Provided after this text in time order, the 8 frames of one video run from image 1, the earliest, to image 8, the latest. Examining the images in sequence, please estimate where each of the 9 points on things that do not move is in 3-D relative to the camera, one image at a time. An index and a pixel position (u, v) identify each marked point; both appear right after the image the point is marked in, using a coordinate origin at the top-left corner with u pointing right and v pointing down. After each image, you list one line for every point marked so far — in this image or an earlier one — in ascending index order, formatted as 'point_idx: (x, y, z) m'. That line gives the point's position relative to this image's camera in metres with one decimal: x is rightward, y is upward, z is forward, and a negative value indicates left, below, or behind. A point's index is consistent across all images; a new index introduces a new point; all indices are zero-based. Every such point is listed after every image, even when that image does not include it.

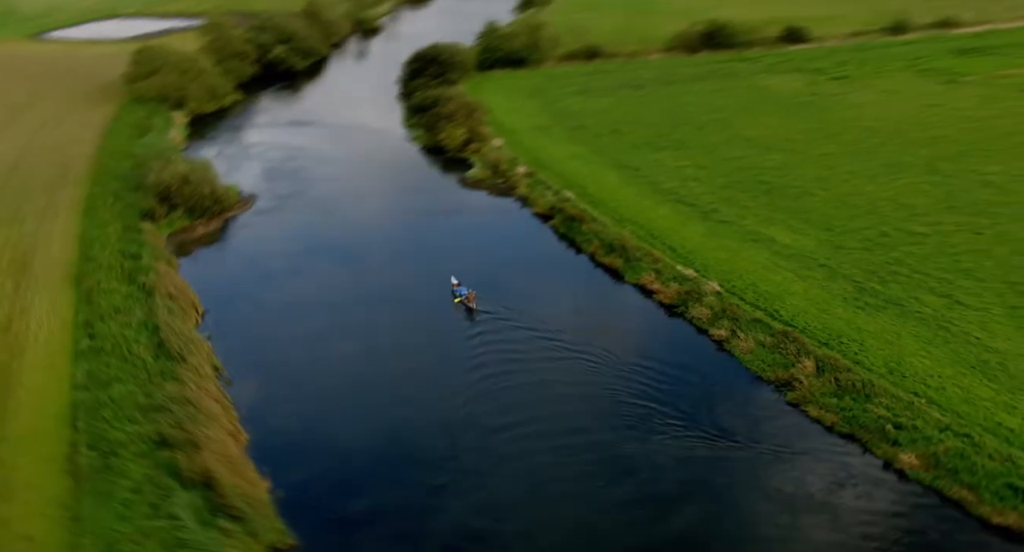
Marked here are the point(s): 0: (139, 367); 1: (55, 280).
0: (-6.3, -1.6, +15.2) m
1: (-9.5, -0.1, +18.9) m
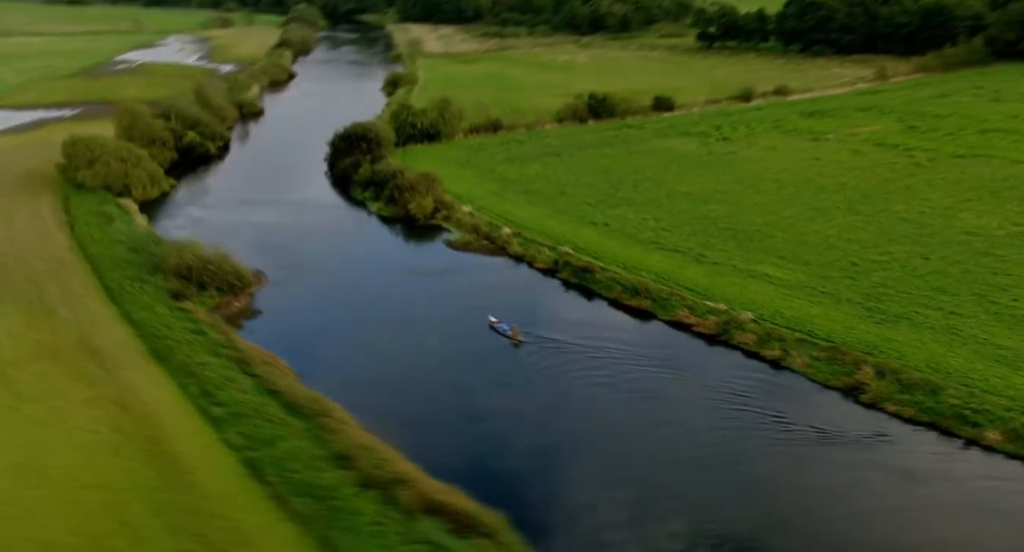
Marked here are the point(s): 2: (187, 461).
0: (-3.9, -2.7, +16.0) m
1: (-7.9, -1.8, +19.1) m
2: (-5.4, -3.1, +14.9) m
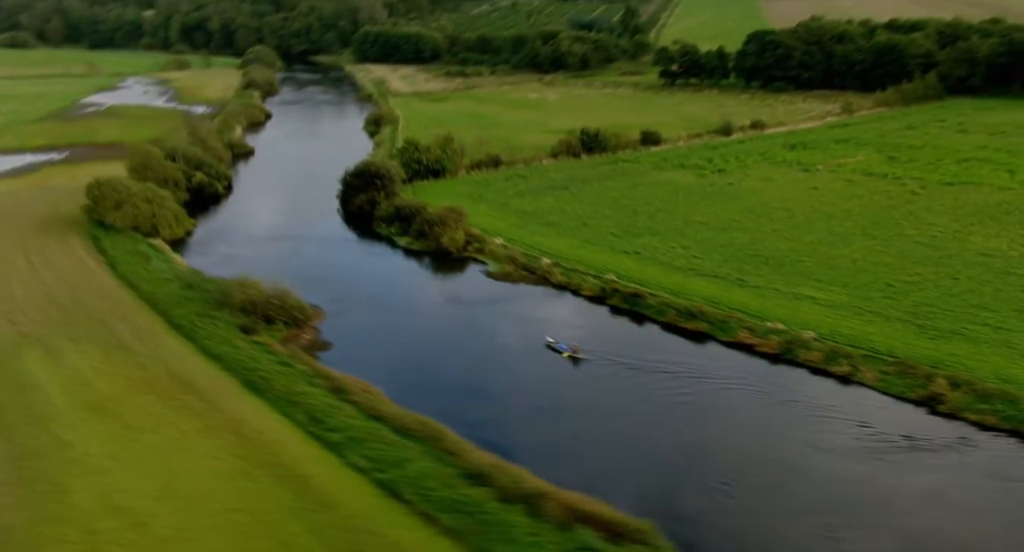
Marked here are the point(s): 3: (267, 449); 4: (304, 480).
0: (-1.9, -3.2, +16.5) m
1: (-6.0, -2.5, +19.4) m
2: (-3.3, -3.6, +15.4) m
3: (-4.6, -3.2, +16.7) m
4: (-3.6, -3.6, +15.6) m
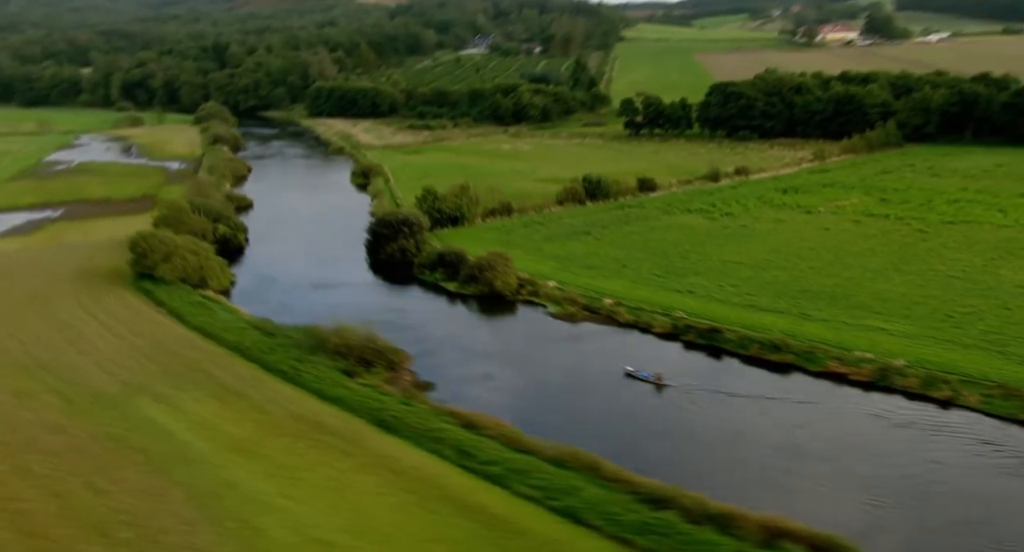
0: (+1.2, -3.8, +16.9) m
1: (-3.2, -3.4, +19.7) m
2: (-0.2, -4.2, +15.7) m
3: (-1.5, -3.9, +17.0) m
4: (-0.5, -4.2, +15.9) m
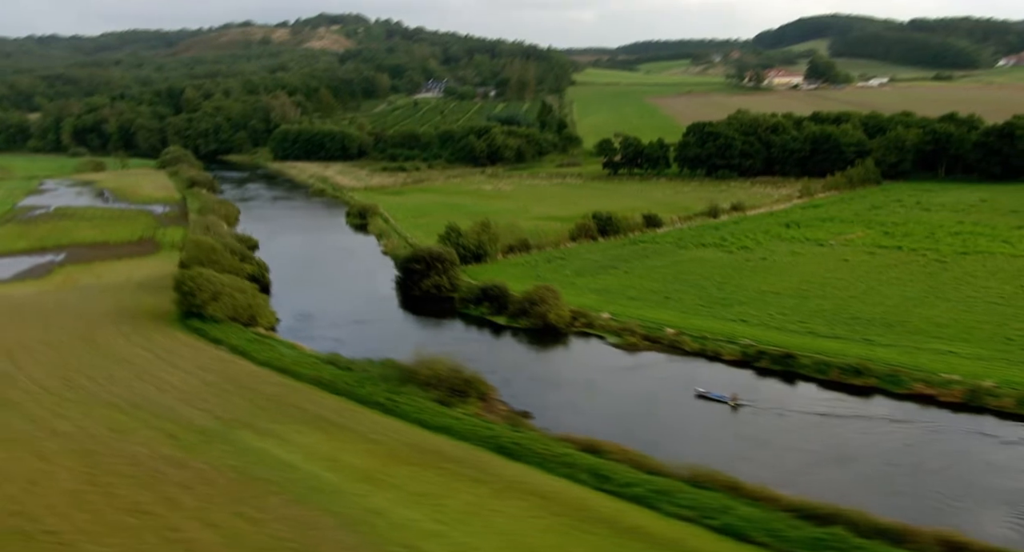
0: (+4.0, -4.2, +17.0) m
1: (-0.5, -4.0, +19.6) m
2: (+2.7, -4.6, +15.8) m
3: (+1.3, -4.4, +17.0) m
4: (+2.3, -4.6, +15.9) m
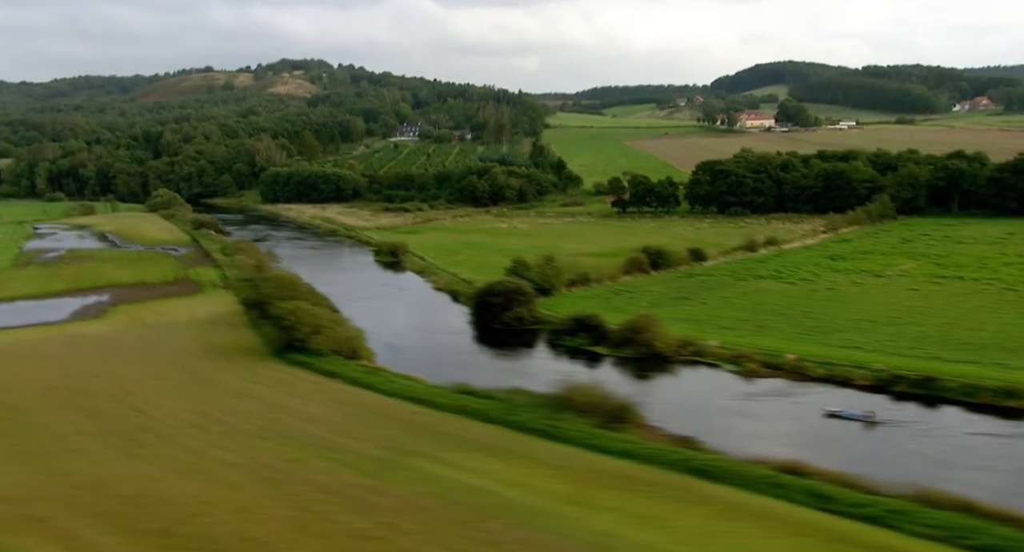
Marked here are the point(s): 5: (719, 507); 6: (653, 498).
0: (+8.5, -4.5, +16.9) m
1: (+4.0, -4.5, +19.4) m
2: (+7.2, -4.8, +15.6) m
3: (+5.8, -4.7, +16.8) m
4: (+6.8, -4.8, +15.7) m
5: (+4.3, -4.7, +17.7) m
6: (+3.1, -4.7, +18.7) m
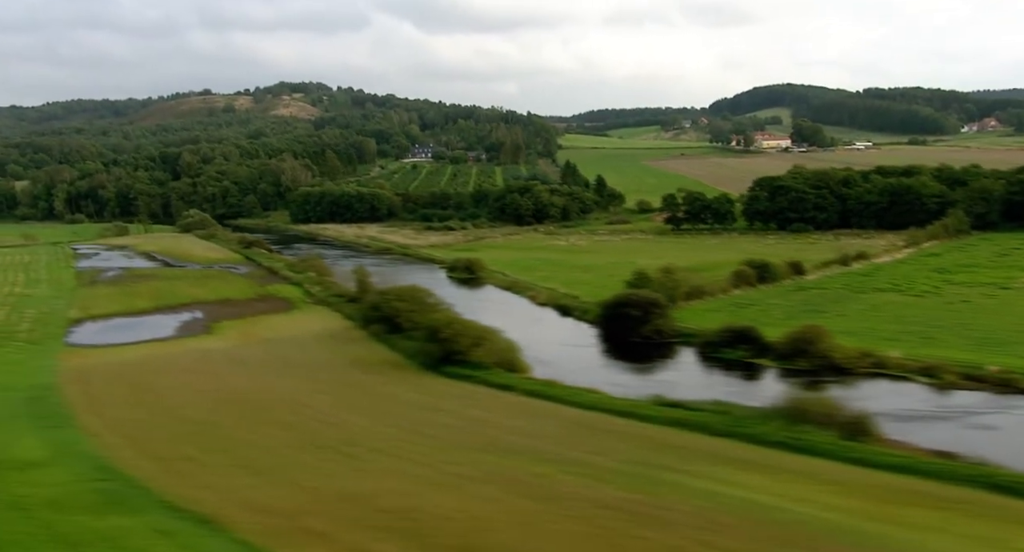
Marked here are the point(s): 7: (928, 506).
0: (+14.5, -4.5, +15.5) m
1: (+10.1, -4.5, +18.2) m
2: (+13.2, -4.7, +14.2) m
3: (+11.8, -4.6, +15.5) m
4: (+12.8, -4.8, +14.4) m
5: (+10.4, -4.7, +16.4) m
6: (+9.1, -4.7, +17.5) m
7: (+8.7, -4.6, +18.2) m
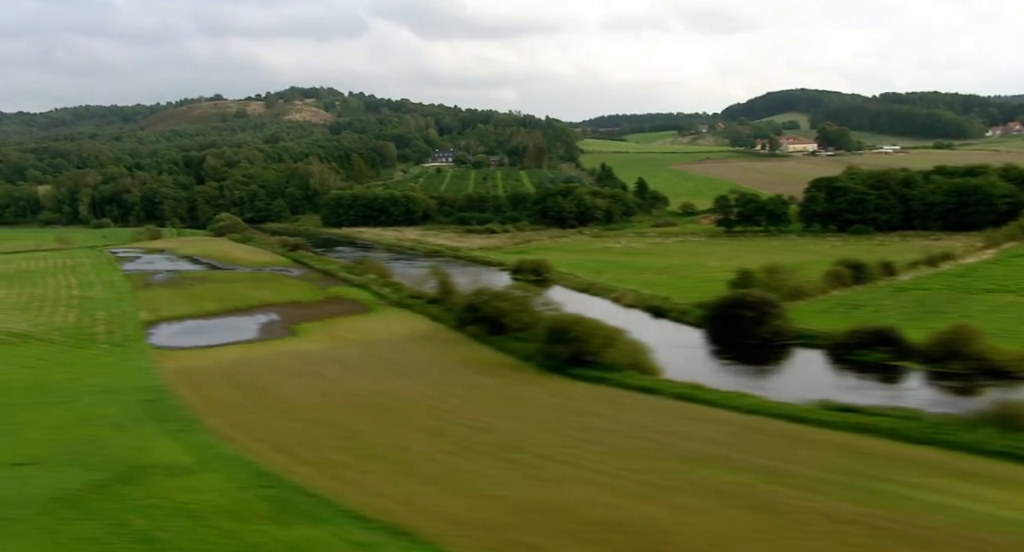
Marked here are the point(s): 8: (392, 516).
0: (+18.9, -4.3, +13.4) m
1: (+14.5, -4.3, +16.2) m
2: (+17.5, -4.6, +12.2) m
3: (+16.2, -4.5, +13.4) m
4: (+17.2, -4.6, +12.3) m
5: (+14.8, -4.5, +14.4) m
6: (+13.6, -4.5, +15.5) m
7: (+13.2, -4.4, +16.3) m
8: (-2.7, -5.3, +19.6) m
